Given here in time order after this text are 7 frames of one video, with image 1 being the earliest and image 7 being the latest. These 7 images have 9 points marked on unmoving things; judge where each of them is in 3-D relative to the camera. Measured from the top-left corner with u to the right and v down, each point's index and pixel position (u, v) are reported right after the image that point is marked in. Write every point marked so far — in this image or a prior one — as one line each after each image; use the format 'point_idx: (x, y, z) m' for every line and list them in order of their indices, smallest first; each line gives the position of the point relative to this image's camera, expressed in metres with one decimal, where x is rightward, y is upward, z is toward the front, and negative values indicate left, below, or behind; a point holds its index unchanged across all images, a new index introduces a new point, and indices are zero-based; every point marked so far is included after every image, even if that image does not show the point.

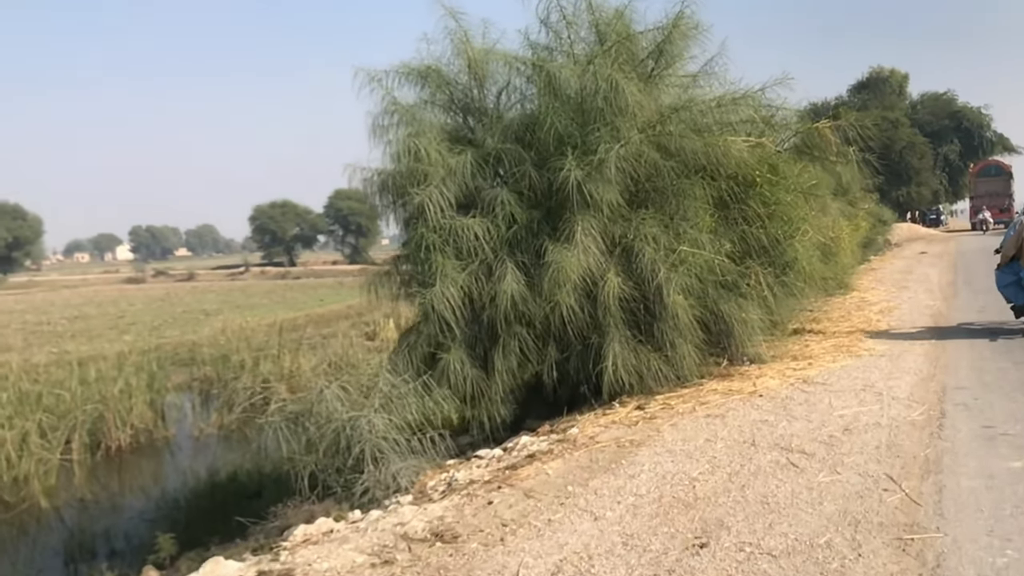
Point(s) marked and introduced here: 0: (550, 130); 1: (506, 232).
0: (+0.4, +1.5, +8.9) m
1: (-0.1, +0.5, +8.8) m
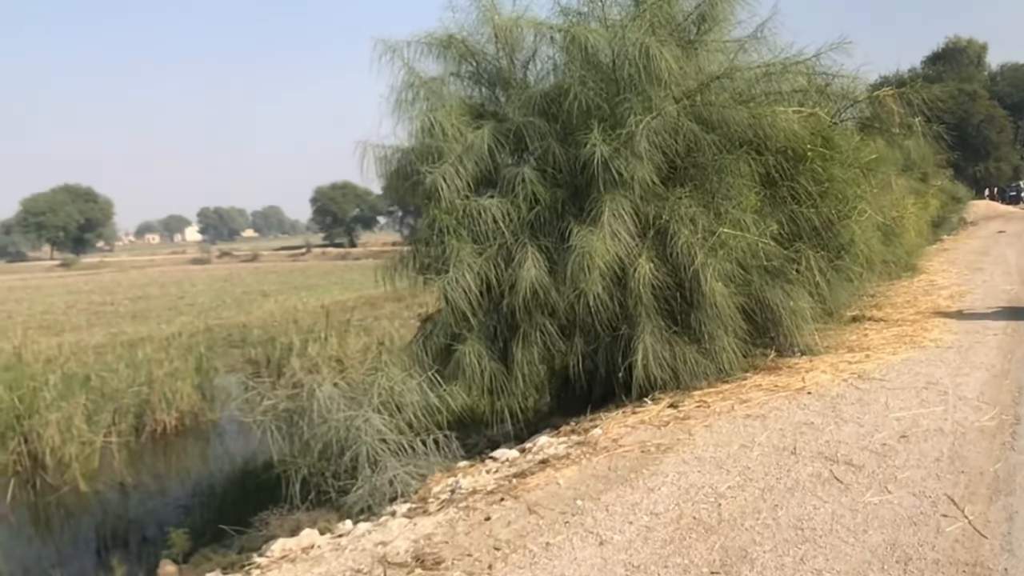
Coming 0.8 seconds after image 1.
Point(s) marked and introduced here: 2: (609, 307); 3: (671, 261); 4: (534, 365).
0: (+0.6, +1.7, +8.2) m
1: (+0.1, +0.7, +8.1) m
2: (+0.8, -0.2, +8.0) m
3: (+1.4, +0.2, +8.1) m
4: (+0.2, -0.7, +8.1) m
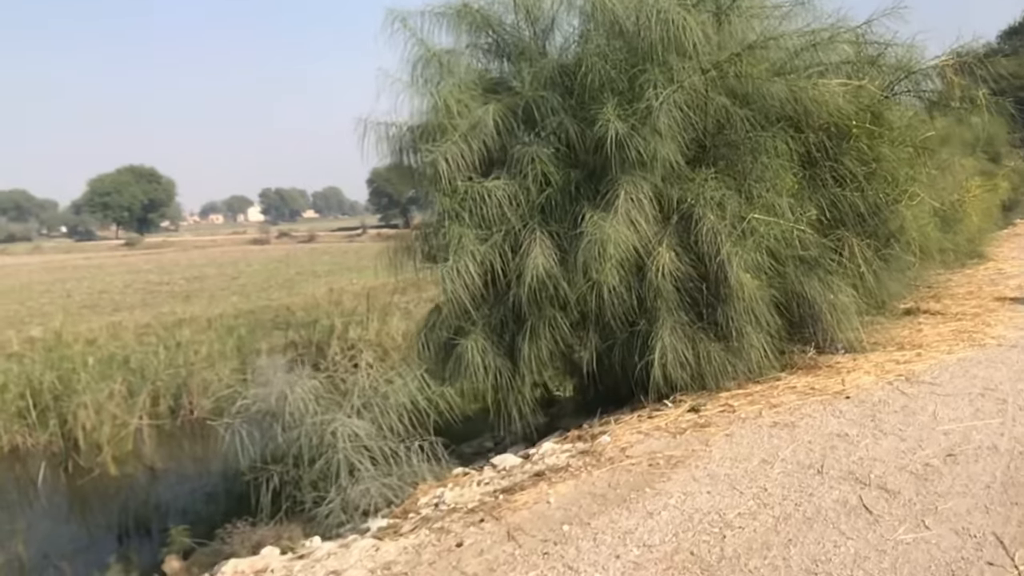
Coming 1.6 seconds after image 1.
0: (+0.7, +1.7, +7.4) m
1: (+0.2, +0.7, +7.4) m
2: (+0.9, -0.1, +7.3) m
3: (+1.5, +0.3, +7.4) m
4: (+0.2, -0.6, +7.5) m
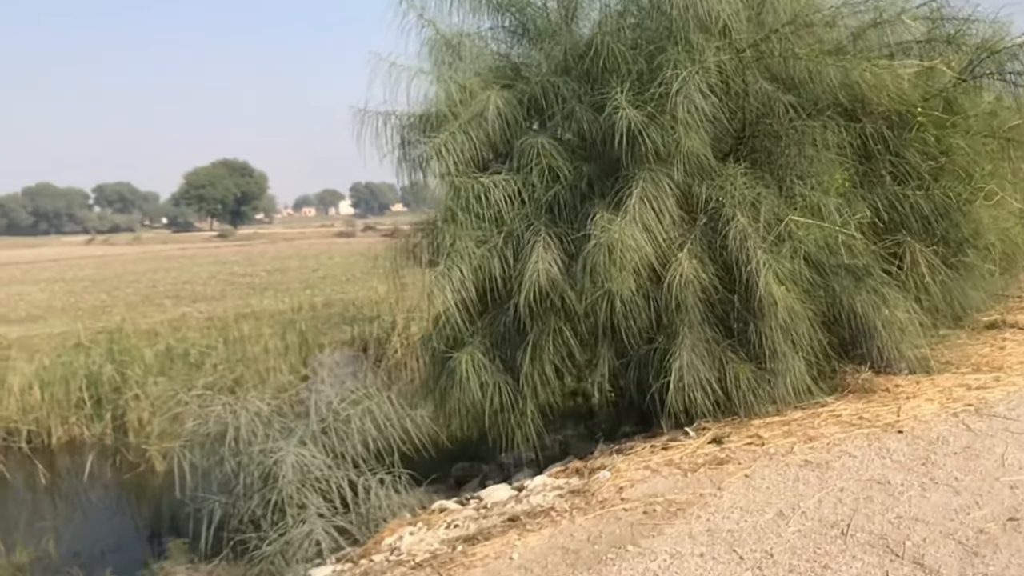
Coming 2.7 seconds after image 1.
0: (+0.7, +1.7, +6.5) m
1: (+0.2, +0.7, +6.6) m
2: (+0.9, -0.2, +6.4) m
3: (+1.5, +0.2, +6.4) m
4: (+0.2, -0.7, +6.6) m
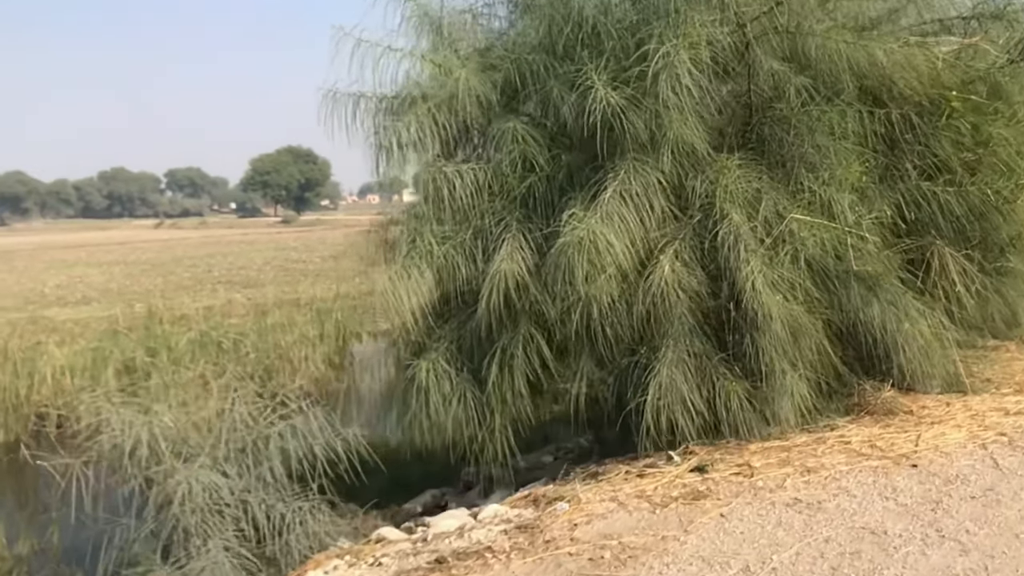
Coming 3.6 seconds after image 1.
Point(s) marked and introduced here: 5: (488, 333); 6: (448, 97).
0: (+0.5, +1.6, +5.8) m
1: (0.0, +0.7, +5.9) m
2: (+0.7, -0.2, +5.7) m
3: (+1.2, +0.2, +5.6) m
4: (0.0, -0.7, +6.0) m
5: (-0.1, -0.3, +6.0) m
6: (-0.4, +1.3, +6.1) m
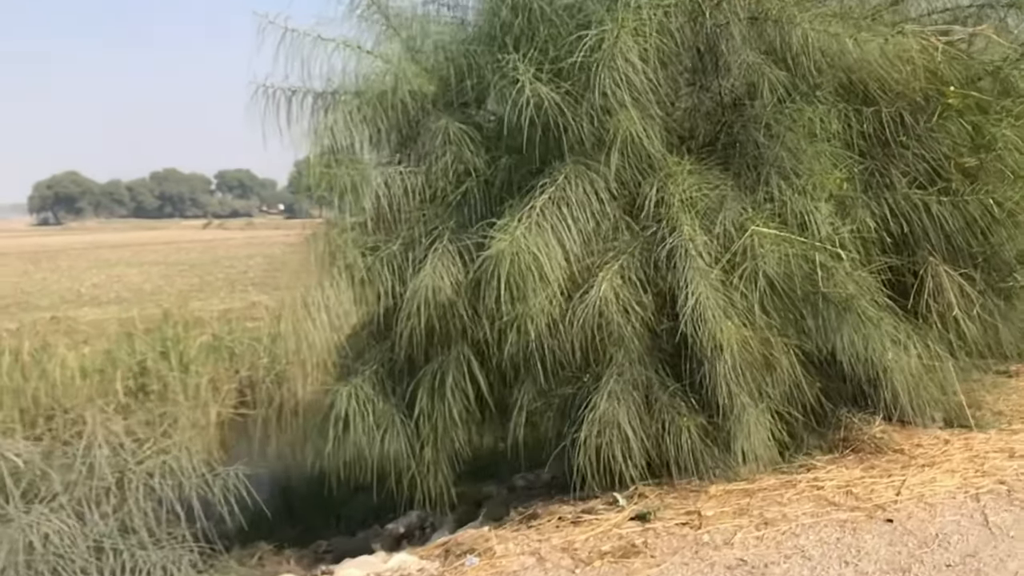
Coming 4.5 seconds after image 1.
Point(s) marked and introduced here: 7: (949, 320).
0: (+0.1, +1.5, +5.2) m
1: (-0.4, +0.6, +5.3) m
2: (+0.3, -0.3, +5.0) m
3: (+0.8, +0.1, +5.0) m
4: (-0.4, -0.8, +5.3) m
5: (-0.5, -0.4, +5.4) m
6: (-0.8, +1.2, +5.5) m
7: (+2.6, -0.2, +5.5) m
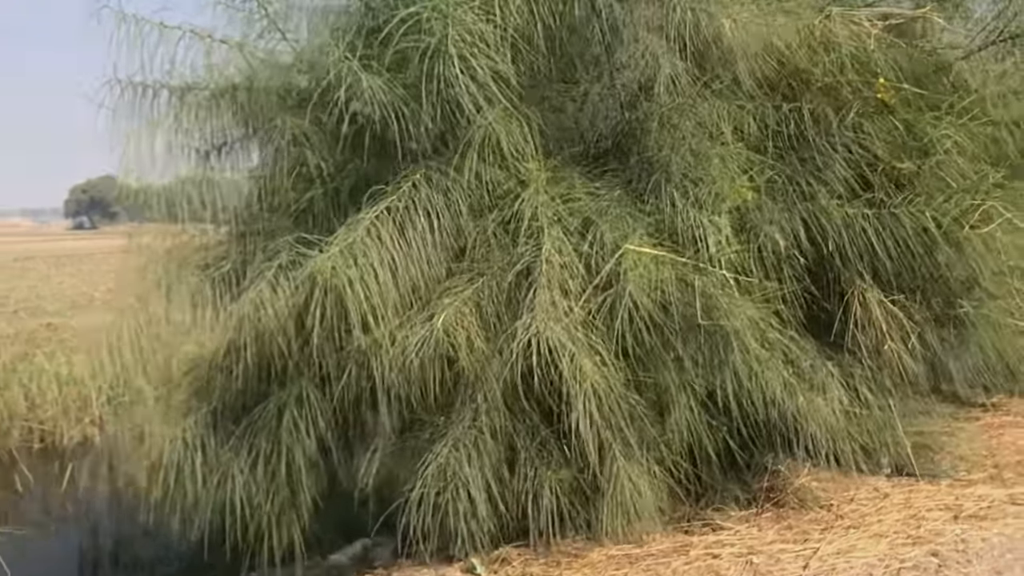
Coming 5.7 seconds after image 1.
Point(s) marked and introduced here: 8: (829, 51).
0: (-0.6, +1.4, +4.5) m
1: (-1.1, +0.4, +4.6) m
2: (-0.5, -0.4, +4.3) m
3: (+0.1, -0.1, +4.2) m
4: (-1.1, -0.9, +4.6) m
5: (-1.3, -0.5, +4.7) m
6: (-1.5, +1.1, +4.8) m
7: (+1.9, -0.3, +4.6) m
8: (+1.6, +1.2, +4.4) m
